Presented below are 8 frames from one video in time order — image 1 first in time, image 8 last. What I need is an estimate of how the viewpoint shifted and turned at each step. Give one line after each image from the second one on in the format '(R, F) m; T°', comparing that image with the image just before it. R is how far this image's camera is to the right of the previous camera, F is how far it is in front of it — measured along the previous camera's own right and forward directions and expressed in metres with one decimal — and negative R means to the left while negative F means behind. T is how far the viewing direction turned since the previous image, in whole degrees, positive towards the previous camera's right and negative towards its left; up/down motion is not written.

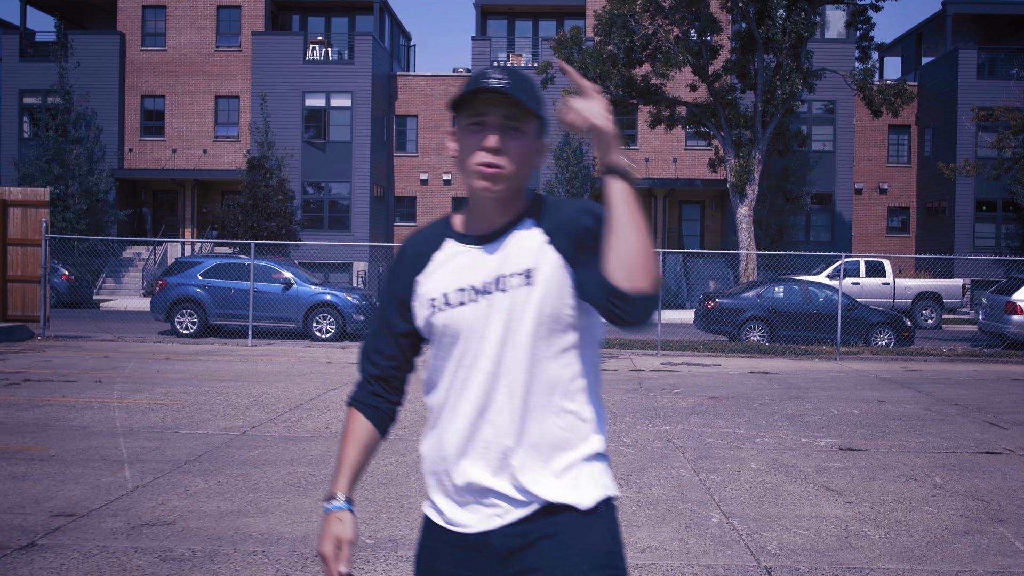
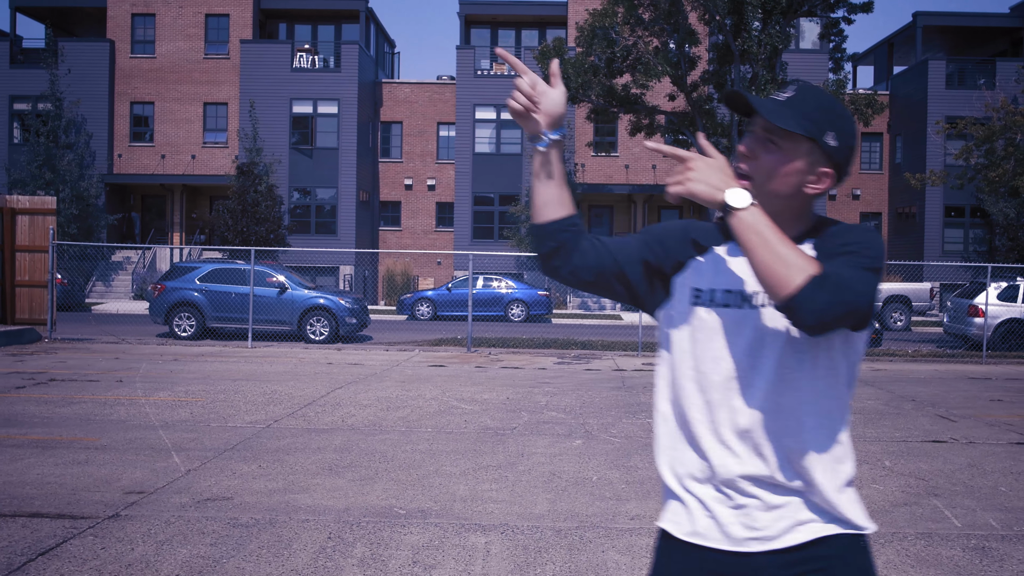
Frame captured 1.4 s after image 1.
(-0.2, -0.7) m; +2°
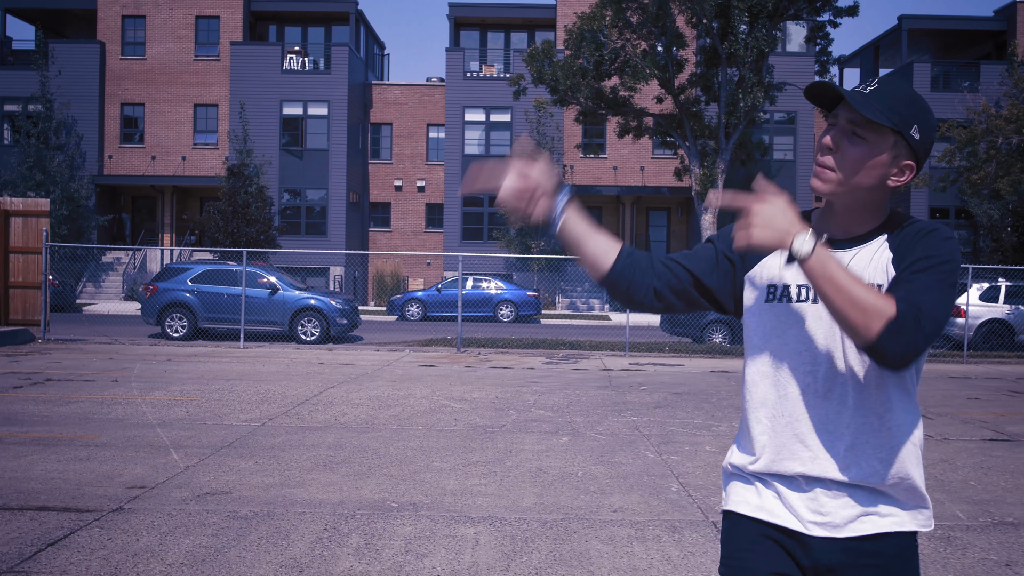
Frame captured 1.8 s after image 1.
(0.0, -0.2) m; +1°
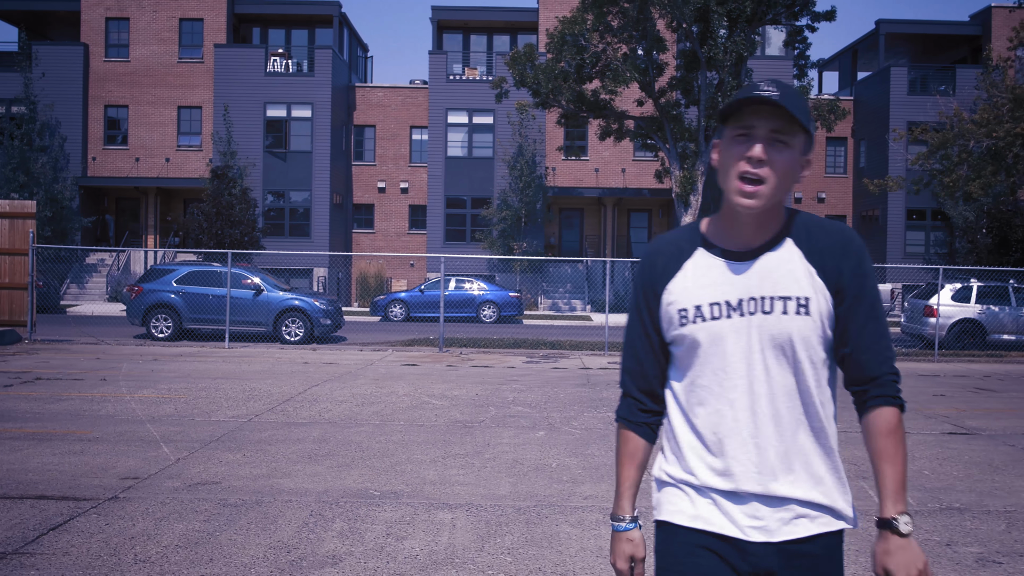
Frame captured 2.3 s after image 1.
(+0.1, -0.3) m; +1°
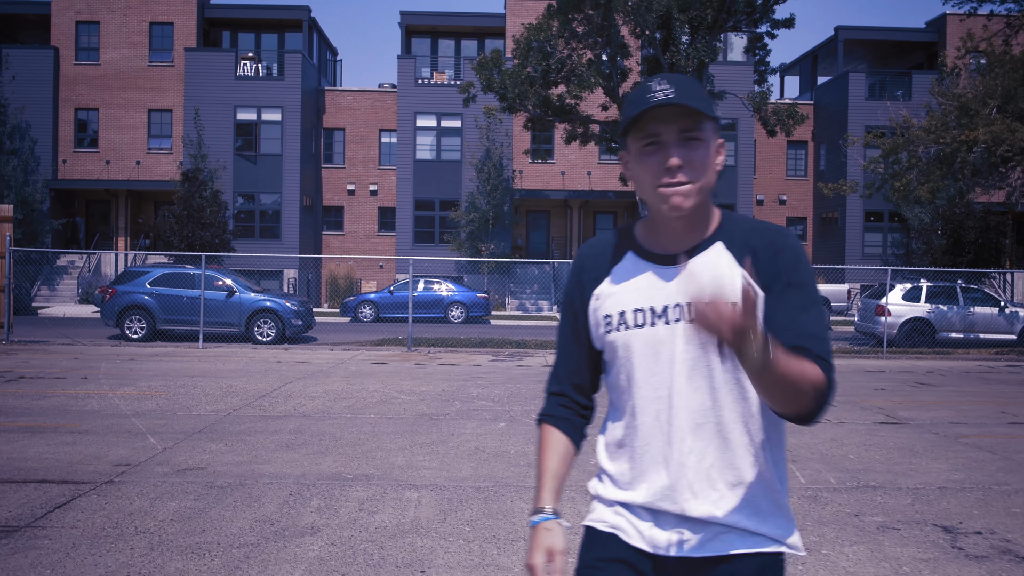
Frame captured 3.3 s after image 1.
(+0.1, -0.6) m; +2°
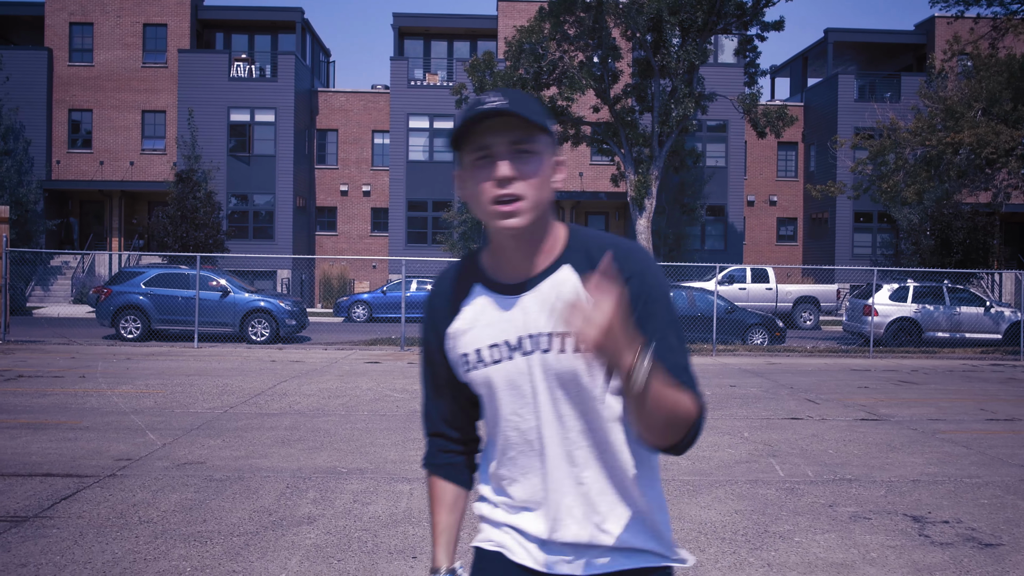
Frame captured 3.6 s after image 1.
(0.0, -0.2) m; +1°
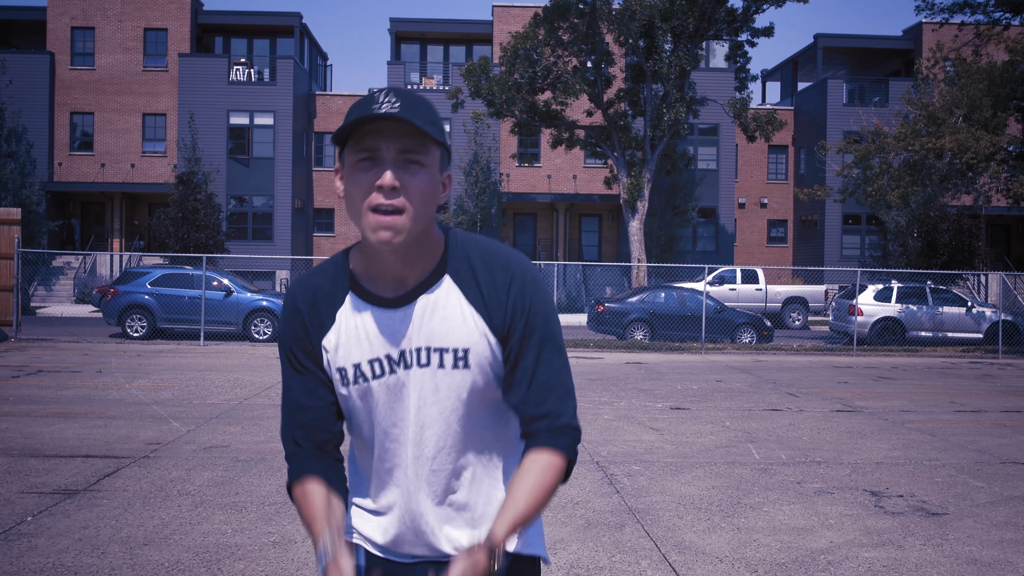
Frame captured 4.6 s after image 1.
(0.0, -0.5) m; 0°
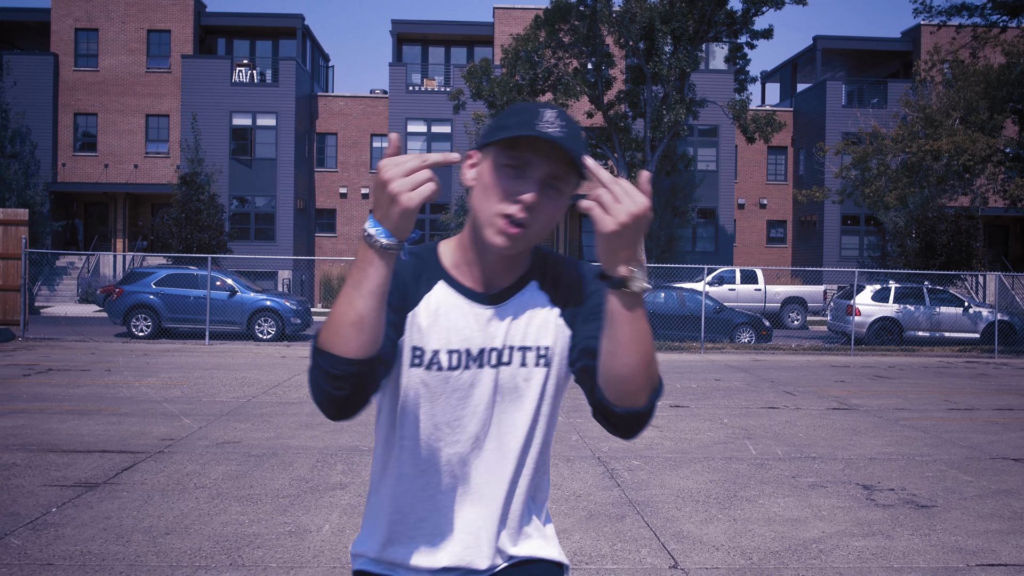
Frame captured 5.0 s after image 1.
(0.0, -0.2) m; 0°
